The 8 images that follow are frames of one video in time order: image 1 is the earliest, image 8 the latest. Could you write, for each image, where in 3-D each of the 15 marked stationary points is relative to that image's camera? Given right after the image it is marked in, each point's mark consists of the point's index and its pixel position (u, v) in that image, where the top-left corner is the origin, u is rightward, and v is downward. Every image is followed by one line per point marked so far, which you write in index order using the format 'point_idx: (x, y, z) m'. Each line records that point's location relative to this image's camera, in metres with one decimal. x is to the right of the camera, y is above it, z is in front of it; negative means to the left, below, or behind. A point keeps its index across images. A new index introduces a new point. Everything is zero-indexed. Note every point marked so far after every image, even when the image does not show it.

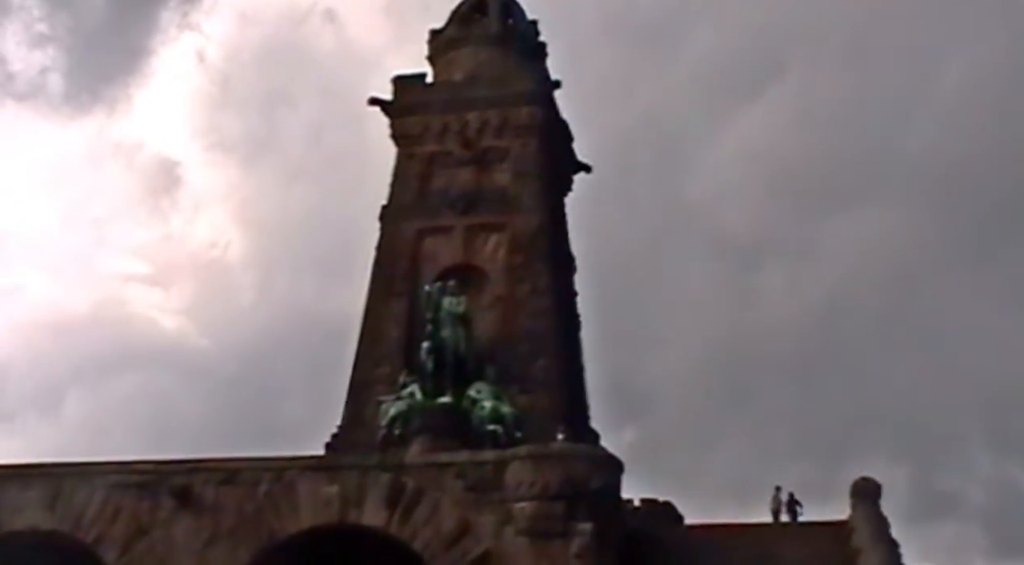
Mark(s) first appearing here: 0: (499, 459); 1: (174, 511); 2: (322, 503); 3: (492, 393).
0: (-0.2, -2.5, +17.6) m
1: (-4.7, -3.1, +17.4) m
2: (-2.6, -3.0, +17.3) m
3: (-0.4, -1.7, +19.8) m
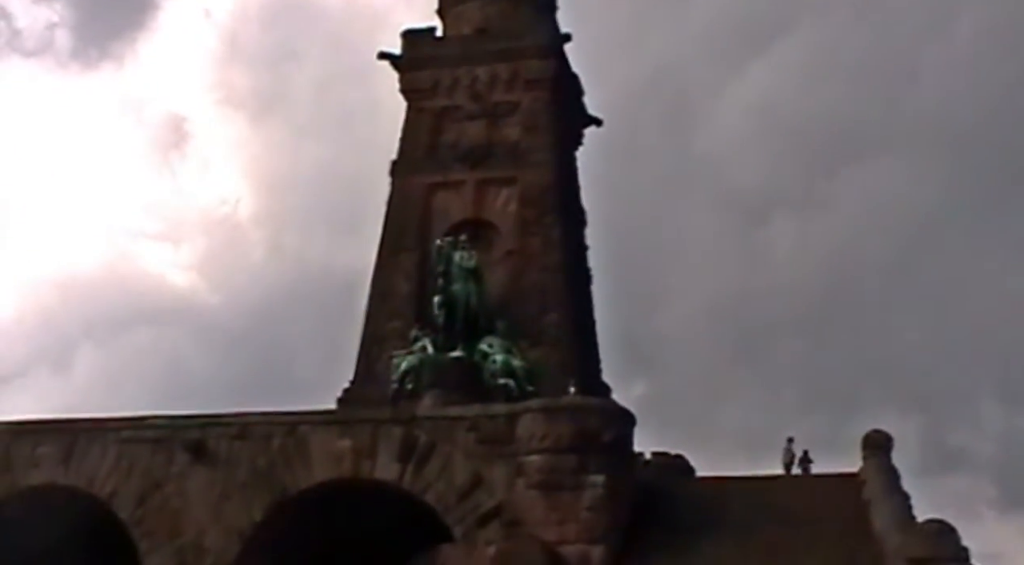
0: (0.0, -1.8, +17.6) m
1: (-4.5, -2.6, +17.6) m
2: (-2.4, -2.4, +17.4) m
3: (-0.1, -1.0, +19.8) m
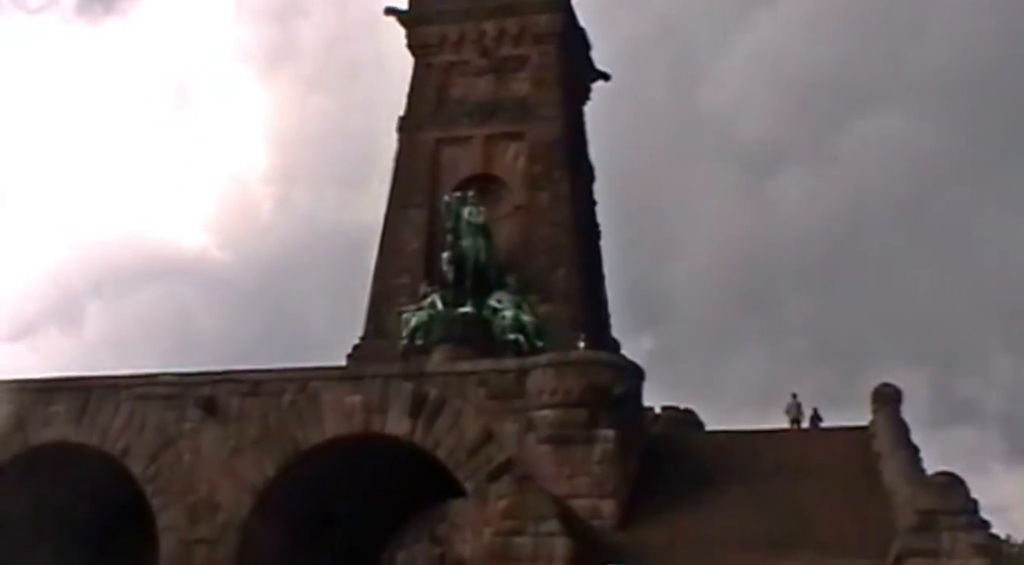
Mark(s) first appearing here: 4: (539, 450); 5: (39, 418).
0: (+0.1, -1.2, +17.7) m
1: (-4.4, -2.0, +17.7) m
2: (-2.3, -1.8, +17.4) m
3: (0.0, -0.3, +19.8) m
4: (+0.4, -2.3, +17.2) m
5: (-6.7, -1.9, +18.0) m
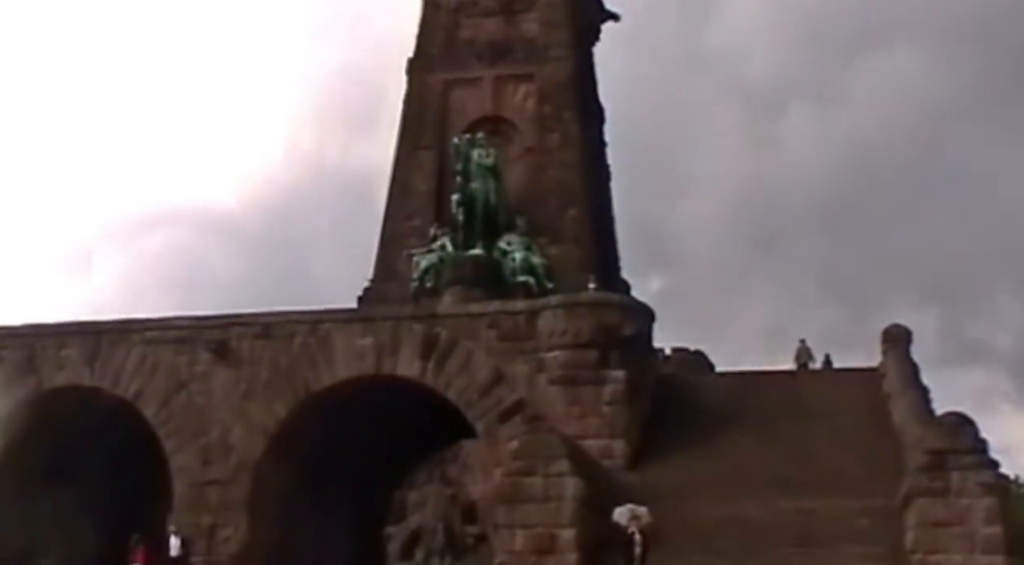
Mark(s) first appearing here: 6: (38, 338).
0: (+0.3, -0.4, +17.7) m
1: (-4.2, -1.2, +17.7) m
2: (-2.2, -1.0, +17.5) m
3: (+0.2, +0.6, +19.8) m
4: (+0.5, -1.5, +17.3) m
5: (-6.6, -1.1, +18.1) m
6: (-6.8, -0.8, +18.2) m
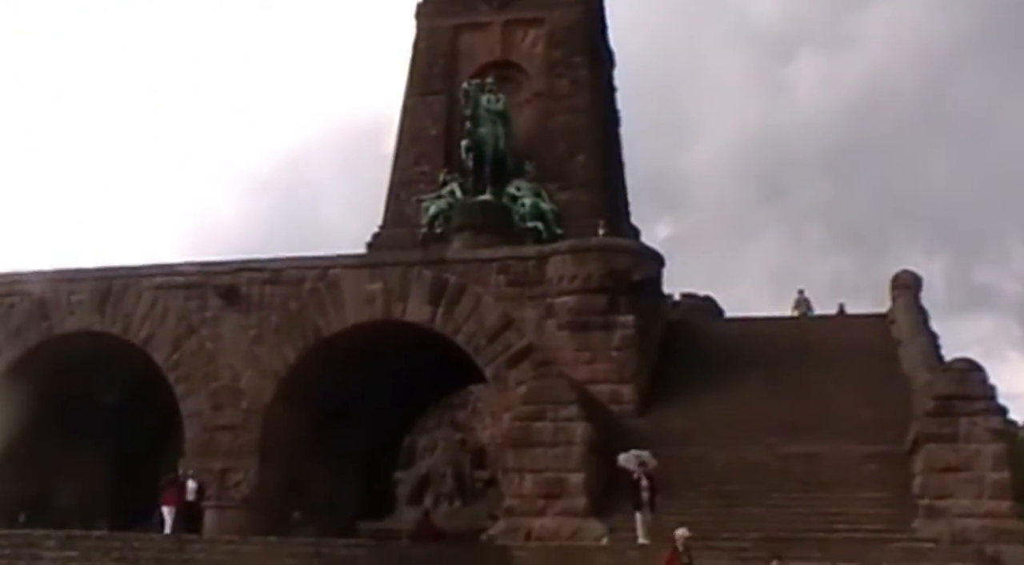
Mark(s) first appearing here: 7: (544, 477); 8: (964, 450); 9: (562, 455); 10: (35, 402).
0: (+0.4, +0.4, +17.7) m
1: (-4.1, -0.4, +17.8) m
2: (-2.0, -0.2, +17.5) m
3: (+0.3, +1.4, +19.7) m
4: (+0.6, -0.7, +17.3) m
5: (-6.5, -0.4, +18.1) m
6: (-6.7, 0.0, +18.3) m
7: (+0.4, -2.5, +15.9) m
8: (+5.3, -2.0, +14.7) m
9: (+0.6, -2.2, +15.9) m
10: (-7.1, -1.8, +19.1) m
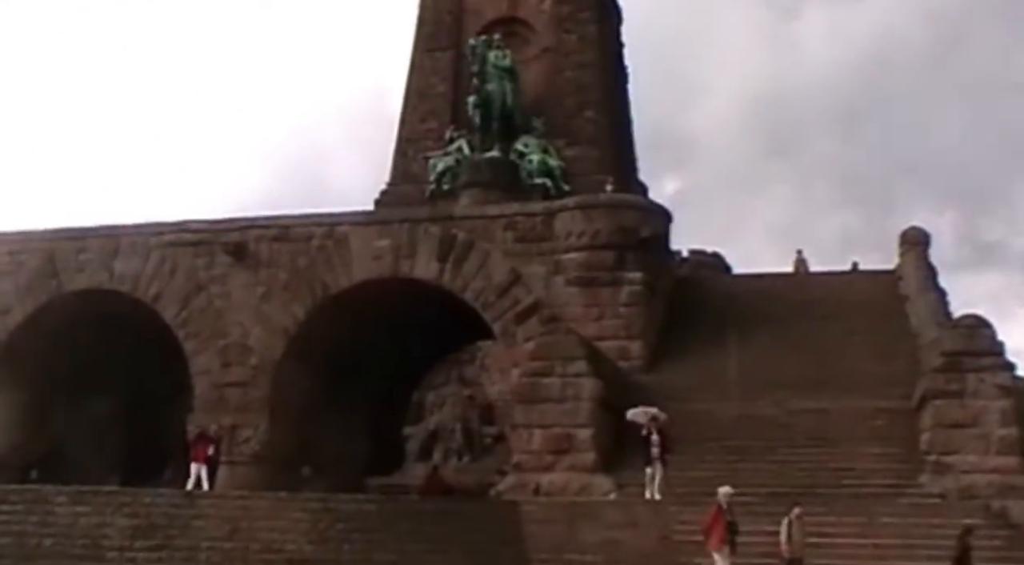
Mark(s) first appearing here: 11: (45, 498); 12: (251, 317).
0: (+0.5, +1.0, +17.7) m
1: (-4.0, +0.2, +17.8) m
2: (-1.9, +0.4, +17.5) m
3: (+0.4, +2.1, +19.7) m
4: (+0.7, -0.1, +17.3) m
5: (-6.3, +0.2, +18.1) m
6: (-6.6, +0.6, +18.3) m
7: (+0.5, -1.9, +15.9) m
8: (+5.4, -1.4, +14.7) m
9: (+0.7, -1.6, +15.9) m
10: (-7.0, -1.2, +19.2) m
11: (-5.2, -2.4, +14.1) m
12: (-3.6, -0.5, +17.6) m
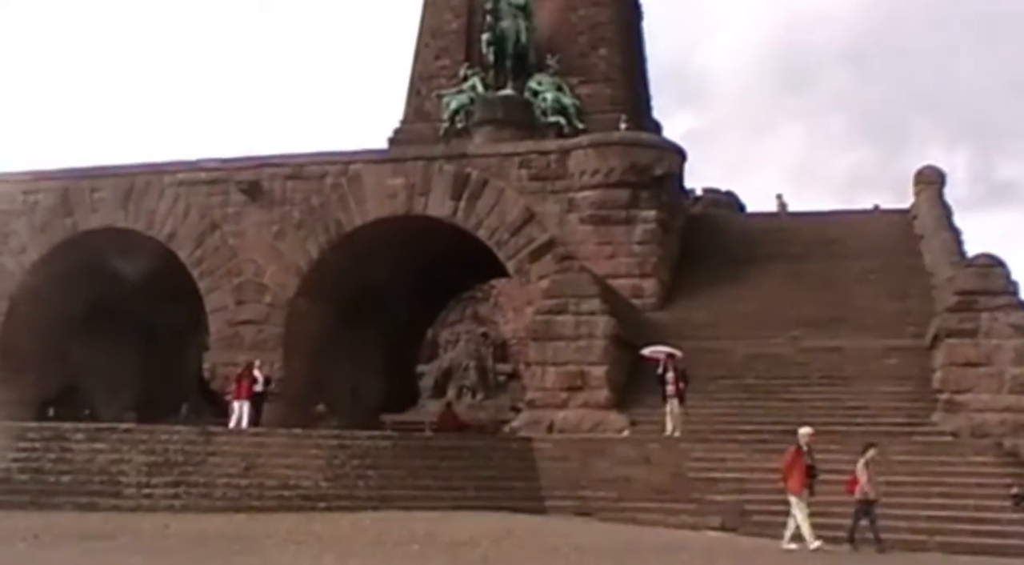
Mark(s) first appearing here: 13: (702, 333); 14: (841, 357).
0: (+0.7, +1.9, +17.6) m
1: (-3.8, +1.1, +17.8) m
2: (-1.7, +1.2, +17.5) m
3: (+0.6, +3.0, +19.6) m
4: (+0.9, +0.7, +17.3) m
5: (-6.2, +1.1, +18.2) m
6: (-6.4, +1.5, +18.3) m
7: (+0.7, -1.1, +16.0) m
8: (+5.5, -0.7, +14.8) m
9: (+0.9, -0.8, +16.0) m
10: (-6.8, -0.3, +19.3) m
11: (-5.0, -1.7, +14.2) m
12: (-3.4, +0.4, +17.6) m
13: (+2.5, -0.7, +16.7) m
14: (+4.2, -0.9, +16.0) m
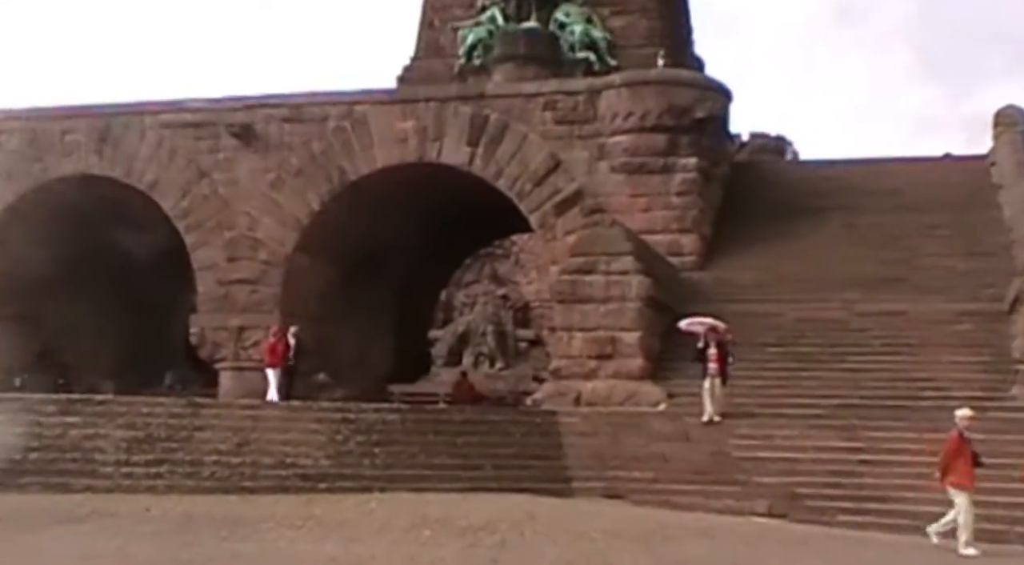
0: (+1.0, +2.4, +15.7) m
1: (-3.5, +1.6, +16.0) m
2: (-1.4, +1.8, +15.7) m
3: (+1.0, +3.6, +17.7) m
4: (+1.2, +1.3, +15.4) m
5: (-5.8, +1.7, +16.4) m
6: (-6.1, +2.1, +16.6) m
7: (+0.9, -0.6, +14.1) m
8: (+5.8, -0.2, +12.8) m
9: (+1.2, -0.3, +14.1) m
10: (-6.5, +0.4, +17.6) m
11: (-4.8, -1.2, +12.5) m
12: (-3.1, +0.9, +15.8) m
13: (+2.8, -0.1, +14.8) m
14: (+4.4, -0.4, +14.0) m
